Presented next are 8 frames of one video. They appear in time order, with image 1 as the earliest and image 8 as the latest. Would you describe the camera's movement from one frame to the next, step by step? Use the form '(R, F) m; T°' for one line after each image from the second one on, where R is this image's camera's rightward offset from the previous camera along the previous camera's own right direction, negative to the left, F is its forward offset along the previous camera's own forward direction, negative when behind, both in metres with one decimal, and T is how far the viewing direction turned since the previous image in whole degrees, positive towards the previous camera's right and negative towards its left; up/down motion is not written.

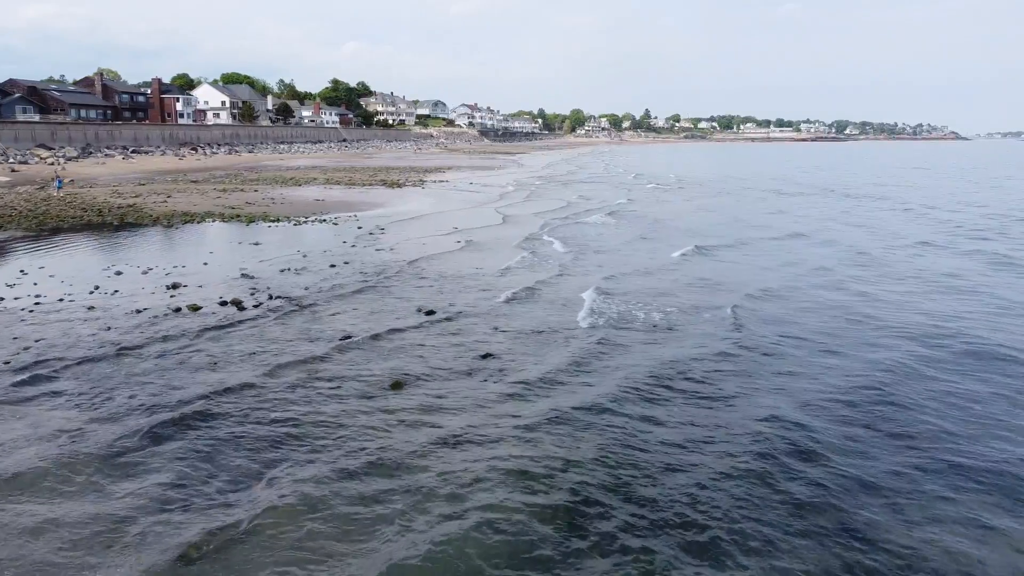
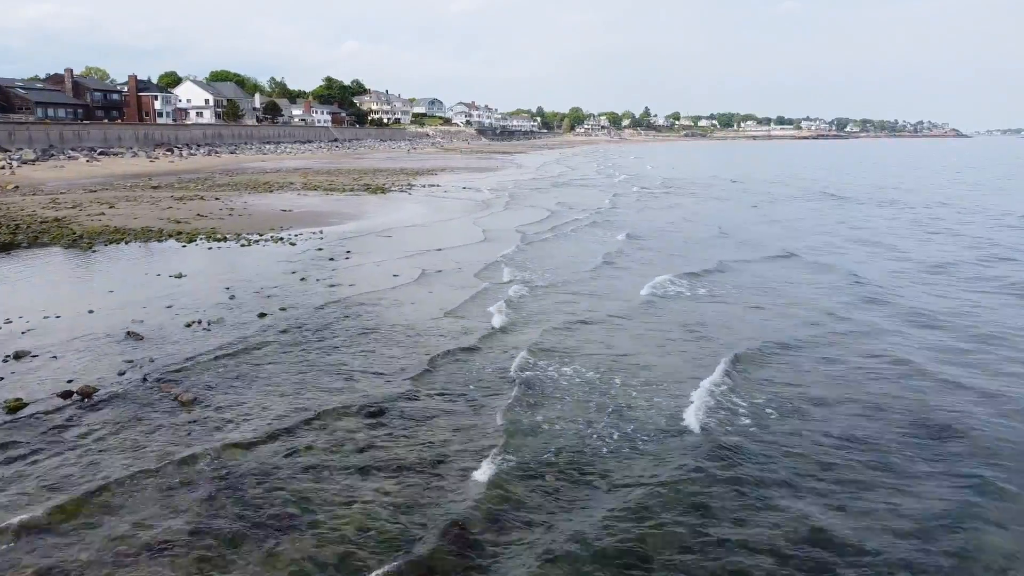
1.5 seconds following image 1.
(0.0, +3.6) m; 0°
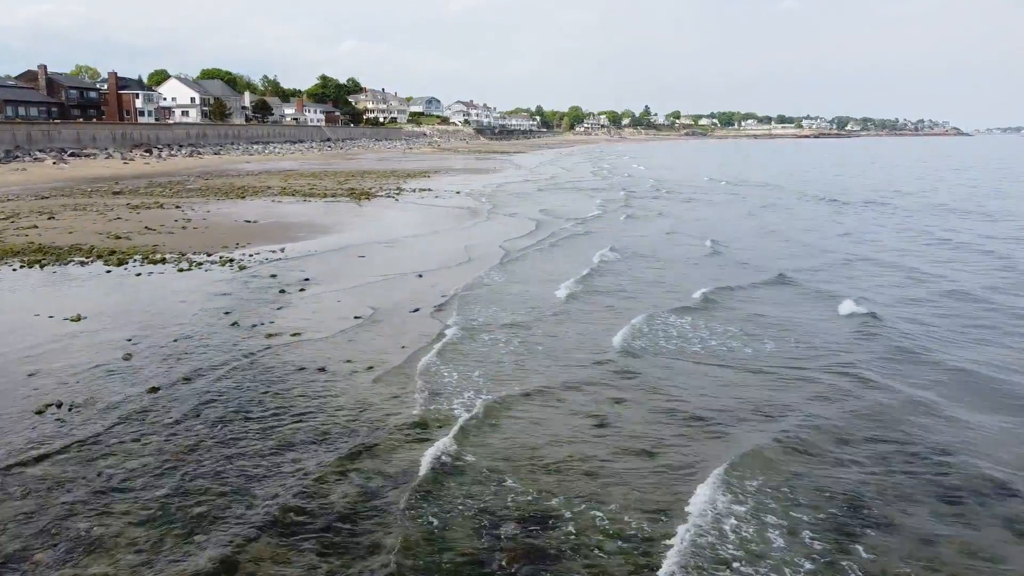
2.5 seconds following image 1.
(0.0, +2.9) m; 0°
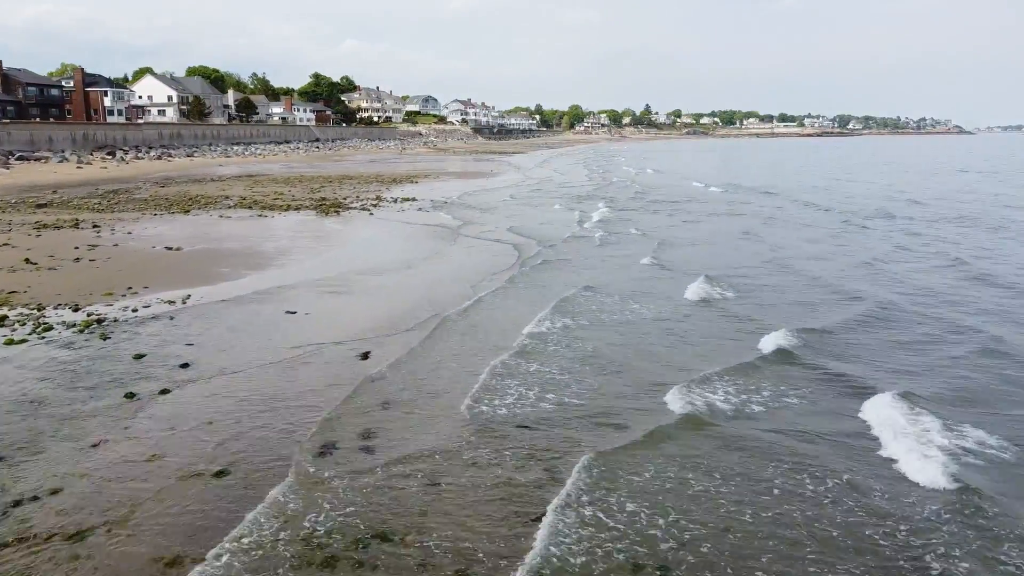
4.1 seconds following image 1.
(0.0, +4.4) m; 0°
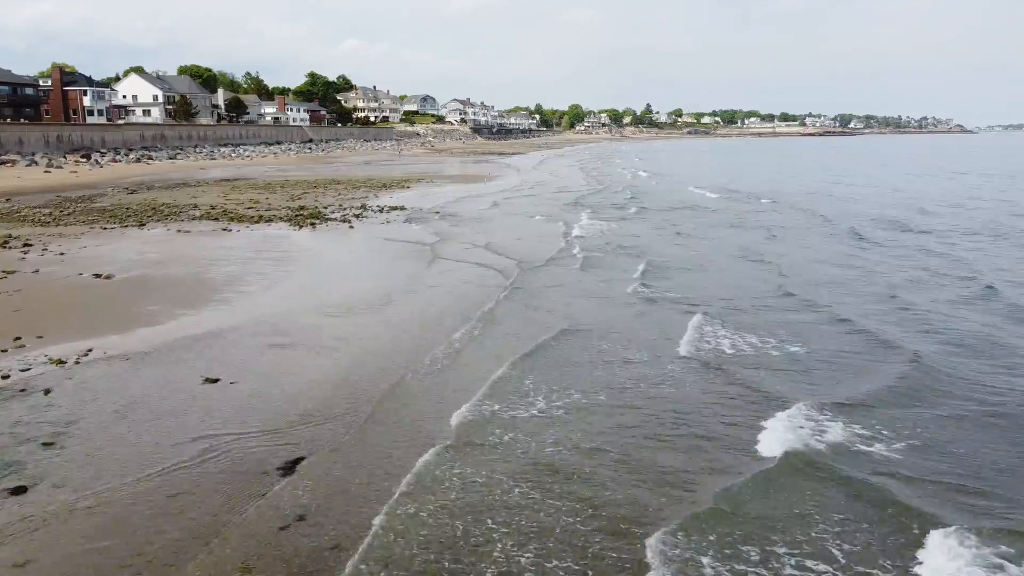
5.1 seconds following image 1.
(0.0, +2.6) m; 0°
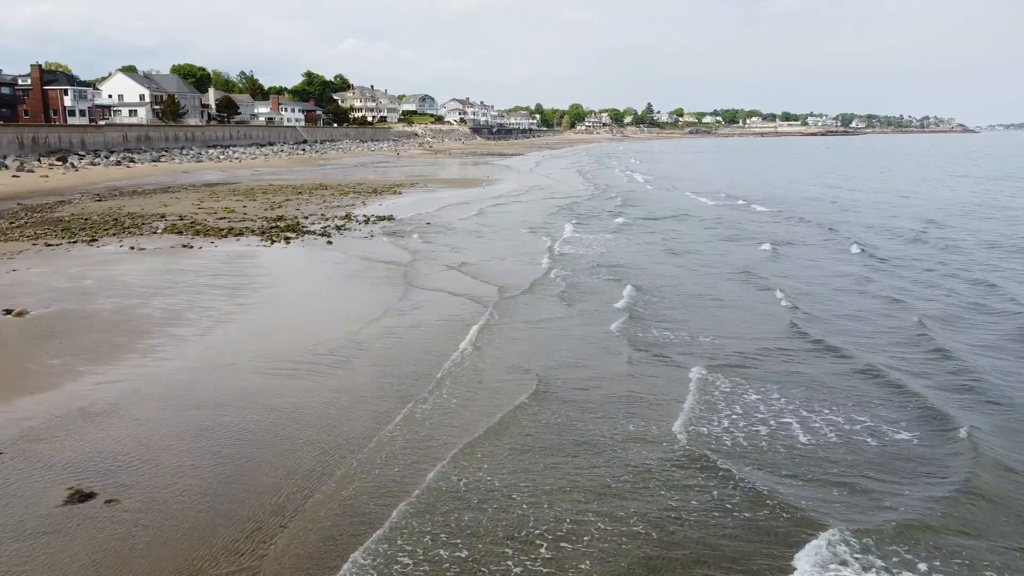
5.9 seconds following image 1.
(0.0, +2.3) m; 0°
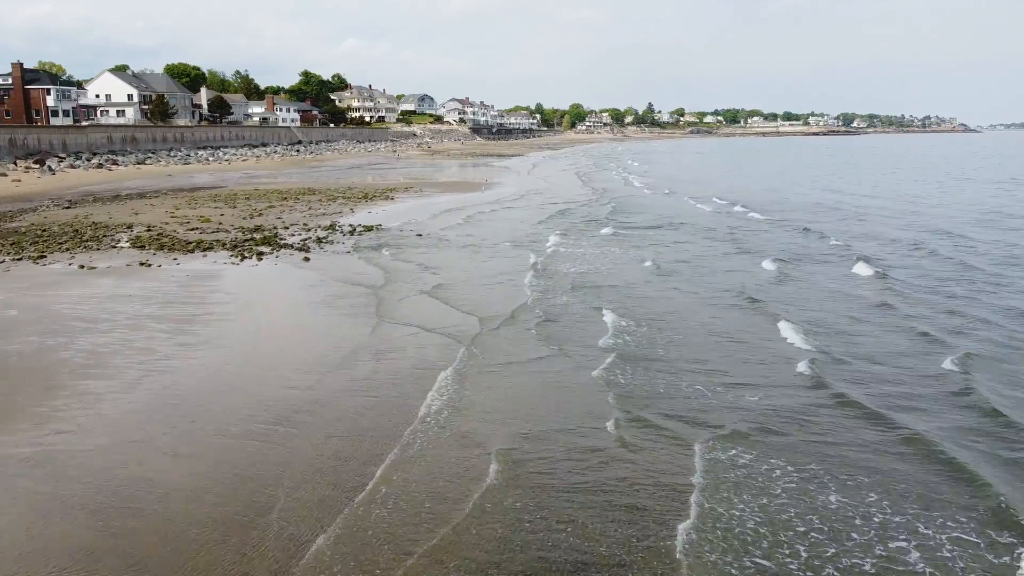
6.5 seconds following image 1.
(0.0, +1.9) m; 0°
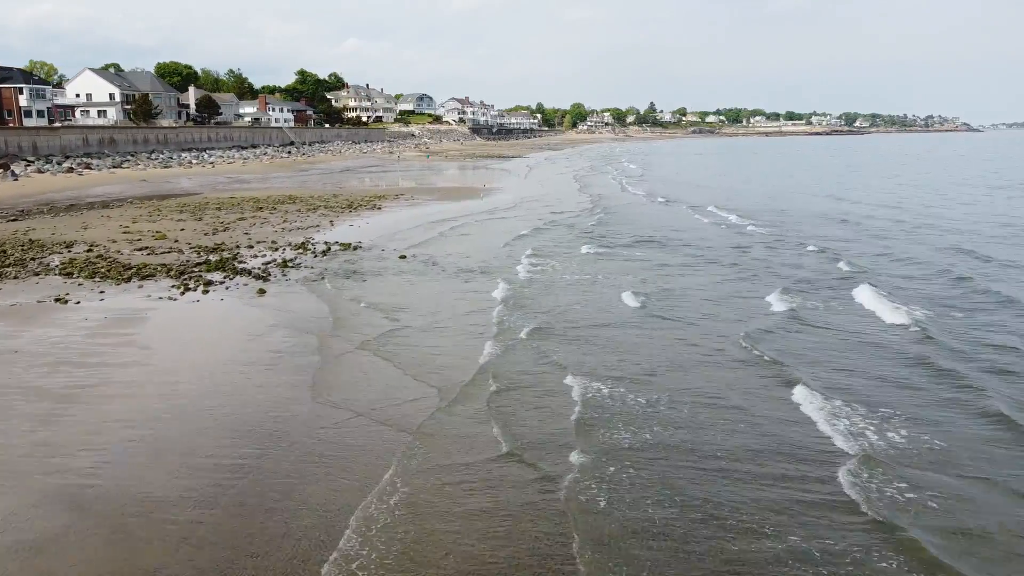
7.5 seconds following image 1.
(0.0, +2.8) m; 0°
